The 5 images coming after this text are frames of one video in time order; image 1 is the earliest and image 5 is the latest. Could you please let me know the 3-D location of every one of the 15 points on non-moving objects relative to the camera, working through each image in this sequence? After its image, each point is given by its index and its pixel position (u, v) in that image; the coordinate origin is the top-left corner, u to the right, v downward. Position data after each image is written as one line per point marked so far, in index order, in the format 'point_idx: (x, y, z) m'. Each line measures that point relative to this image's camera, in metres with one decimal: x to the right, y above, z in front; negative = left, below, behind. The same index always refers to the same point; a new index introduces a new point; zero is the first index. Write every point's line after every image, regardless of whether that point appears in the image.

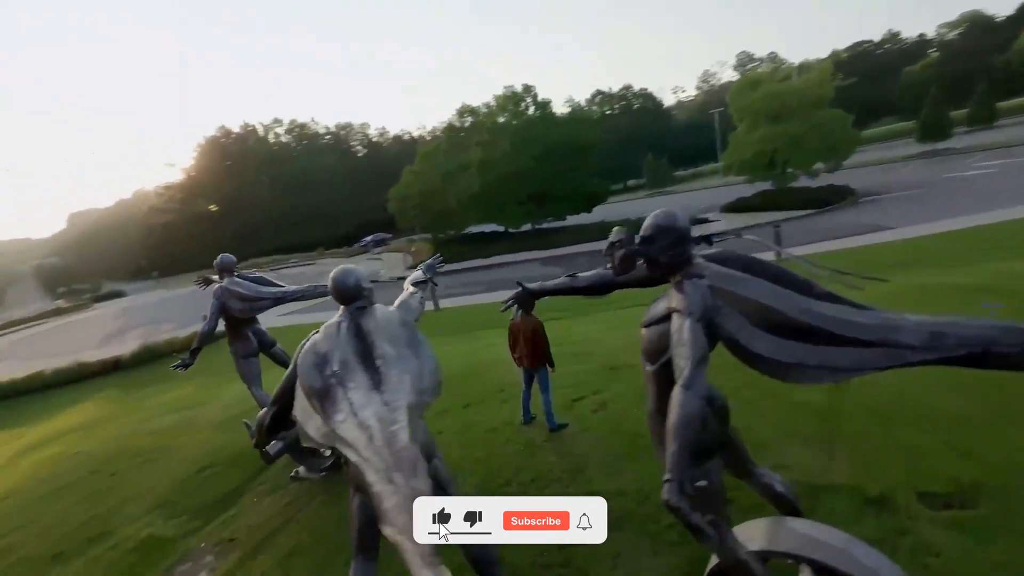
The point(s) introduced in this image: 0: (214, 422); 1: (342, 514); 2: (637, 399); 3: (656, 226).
0: (-5.1, -2.4, +8.7) m
1: (-2.1, -2.6, +6.1) m
2: (+1.7, -1.6, +7.0) m
3: (+0.8, +0.4, +2.8) m
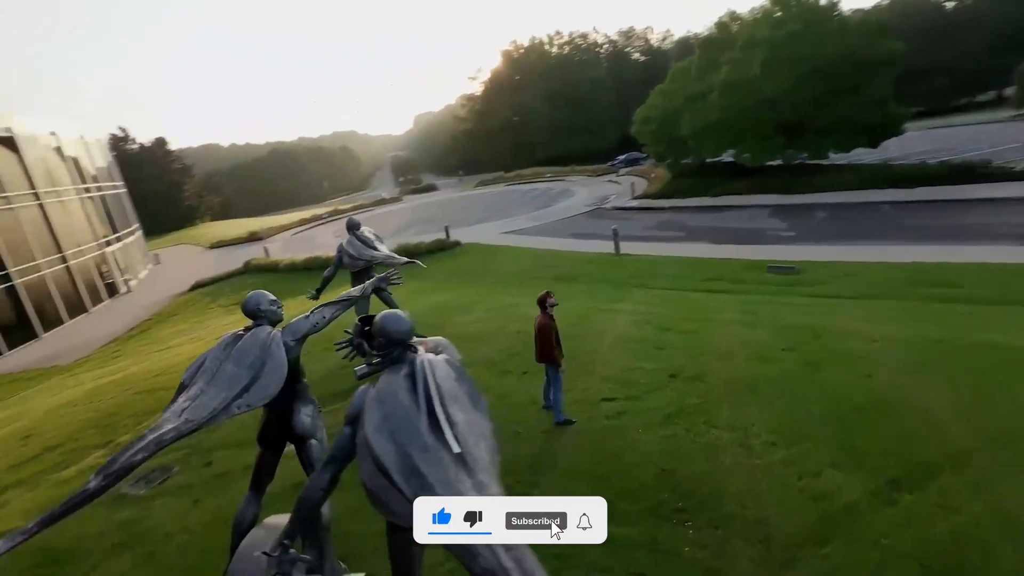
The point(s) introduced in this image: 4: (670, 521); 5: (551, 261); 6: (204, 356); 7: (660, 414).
0: (-3.2, -1.1, +11.5) m
1: (-1.9, -2.1, +7.9) m
2: (+1.9, -1.7, +6.6) m
3: (-0.8, -0.2, +3.1) m
4: (+1.5, -2.3, +5.0) m
5: (+1.5, +1.0, +18.6) m
6: (-2.5, -0.5, +4.1) m
7: (+1.9, -1.7, +6.7) m
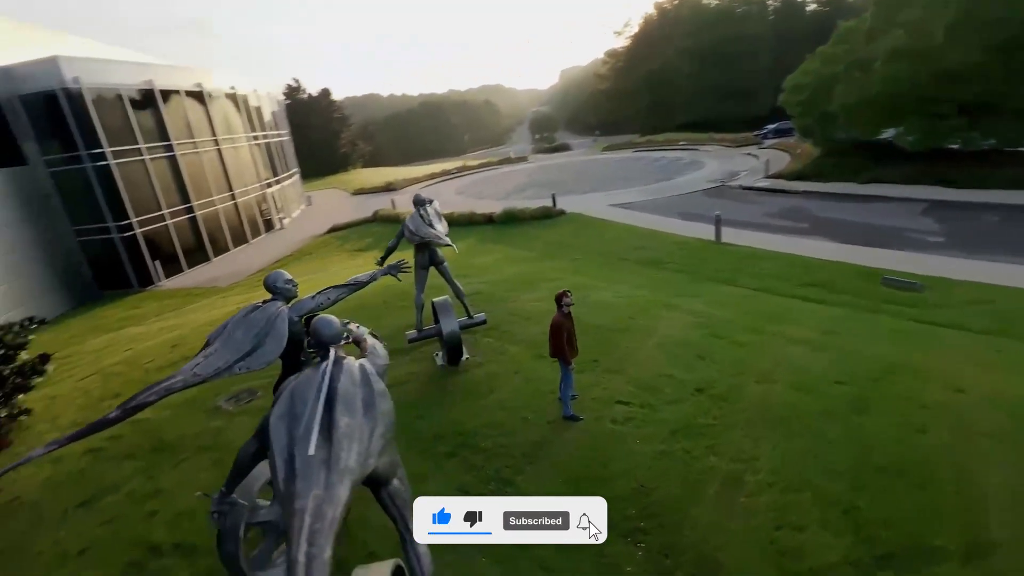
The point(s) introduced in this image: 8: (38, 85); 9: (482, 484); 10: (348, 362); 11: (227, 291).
0: (-1.7, -0.3, +12.4) m
1: (-1.5, -1.7, +8.7) m
2: (+2.0, -1.9, +6.5) m
3: (-1.4, -0.2, +3.6) m
4: (+1.1, -2.5, +5.1) m
5: (+4.8, +1.6, +17.9) m
6: (-2.8, -0.3, +5.1) m
7: (+2.0, -1.8, +6.5) m
8: (-18.4, +7.9, +19.5) m
9: (-0.4, -2.4, +6.2) m
10: (-1.1, -0.5, +3.4) m
11: (-11.3, -0.1, +19.9) m
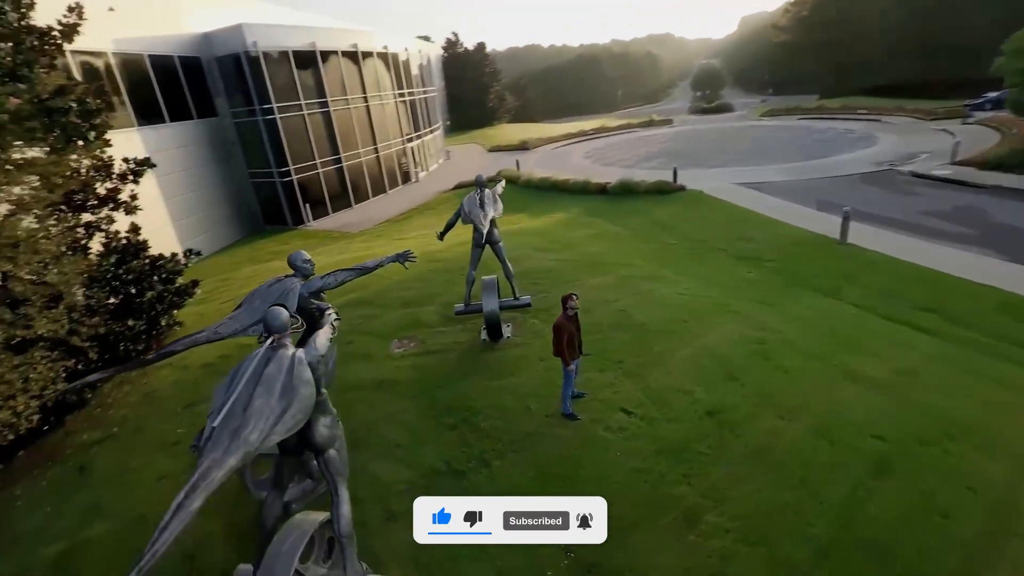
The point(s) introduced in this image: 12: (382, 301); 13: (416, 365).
0: (0.0, +0.4, +12.9) m
1: (-0.9, -1.3, +9.4) m
2: (+1.8, -2.1, +6.4) m
3: (-2.0, -0.2, +4.3) m
4: (+0.5, -2.7, +5.3) m
5: (+8.0, +1.8, +16.2) m
6: (-3.0, 0.0, +6.1) m
7: (+1.8, -2.0, +6.4) m
8: (-13.1, +11.1, +23.3) m
9: (-0.6, -2.3, +6.7) m
10: (-1.9, -0.5, +4.1) m
11: (-7.1, +2.3, +22.5) m
12: (-3.2, -0.3, +12.4) m
13: (-1.8, -1.4, +9.3) m
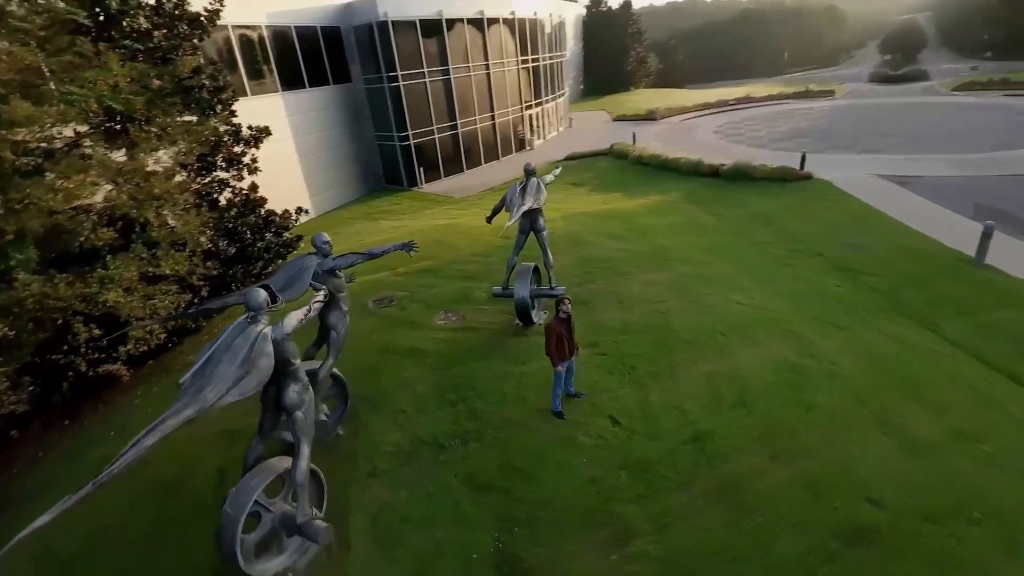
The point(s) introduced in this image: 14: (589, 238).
0: (+1.5, +0.7, +12.9) m
1: (-0.4, -1.0, +9.9) m
2: (+1.3, -2.2, +6.4) m
3: (-2.6, 0.0, +5.2) m
4: (-0.2, -2.8, +5.7) m
5: (+10.2, +1.4, +14.1) m
6: (-3.1, +0.4, +7.1) m
7: (+1.4, -2.2, +6.4) m
8: (-7.4, +13.6, +25.2) m
9: (-0.9, -2.2, +7.3) m
10: (-2.6, -0.4, +5.0) m
11: (-2.7, +4.0, +23.8) m
12: (-1.8, +0.4, +13.2) m
13: (-1.3, -1.0, +10.1) m
14: (+2.2, +1.4, +14.5) m
